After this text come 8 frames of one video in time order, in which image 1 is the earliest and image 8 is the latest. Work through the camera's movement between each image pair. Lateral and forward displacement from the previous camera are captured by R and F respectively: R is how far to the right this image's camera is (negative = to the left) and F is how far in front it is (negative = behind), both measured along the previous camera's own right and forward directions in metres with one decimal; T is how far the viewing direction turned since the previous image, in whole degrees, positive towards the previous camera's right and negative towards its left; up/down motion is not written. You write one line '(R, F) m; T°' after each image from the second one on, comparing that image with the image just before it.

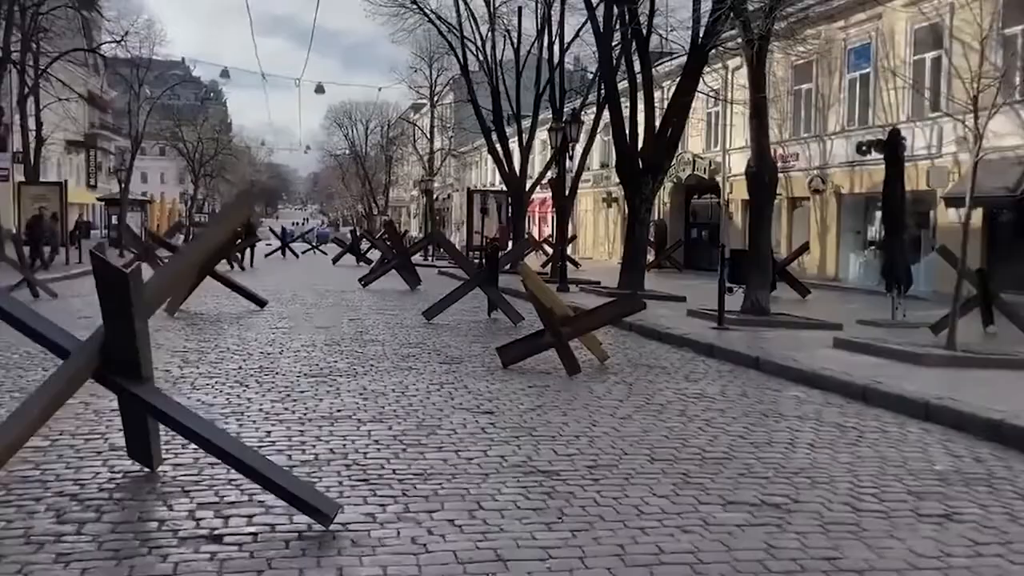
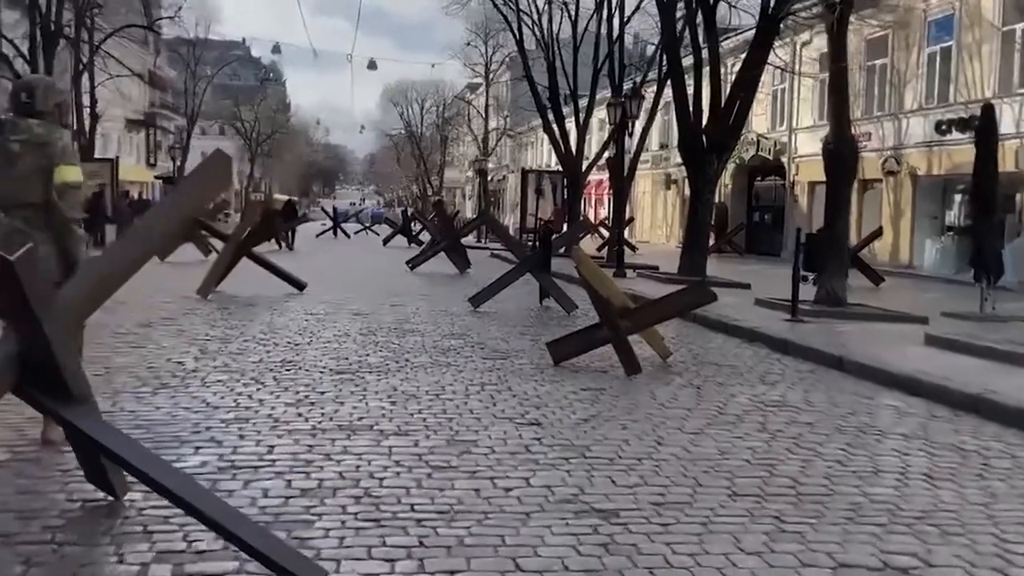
(0.0, +1.3) m; -3°
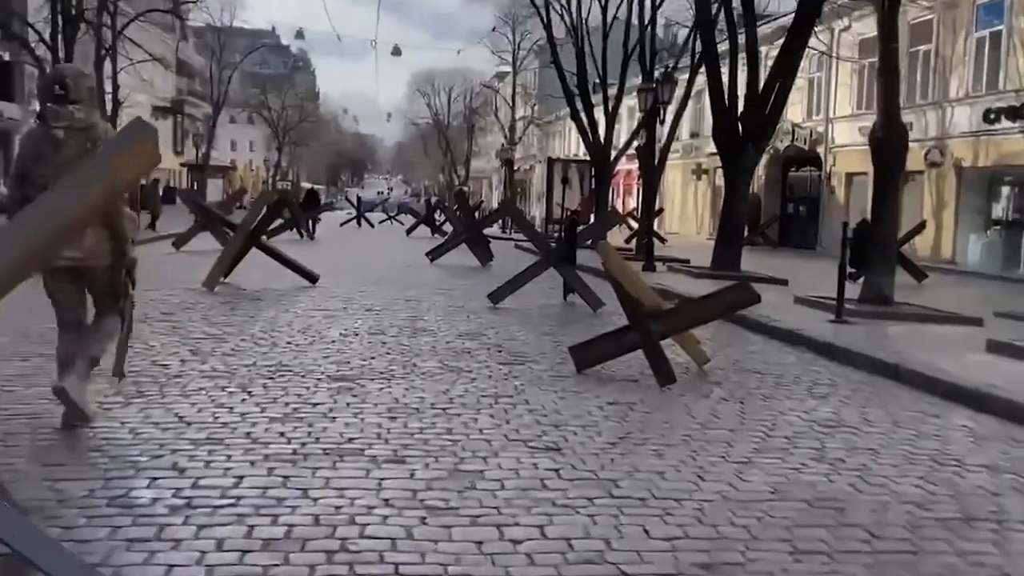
(+0.1, +1.0) m; -2°
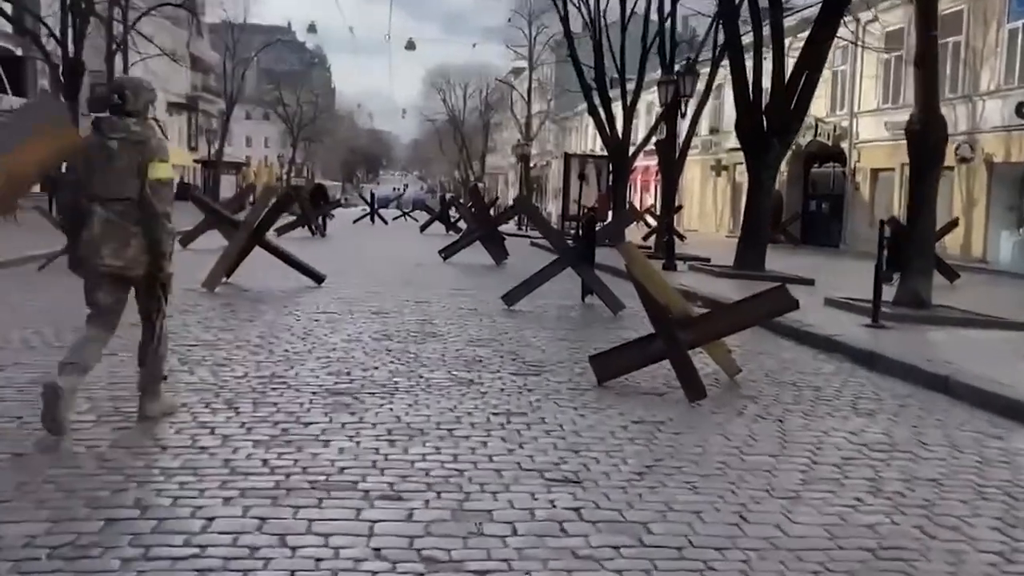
(0.0, +0.8) m; -1°
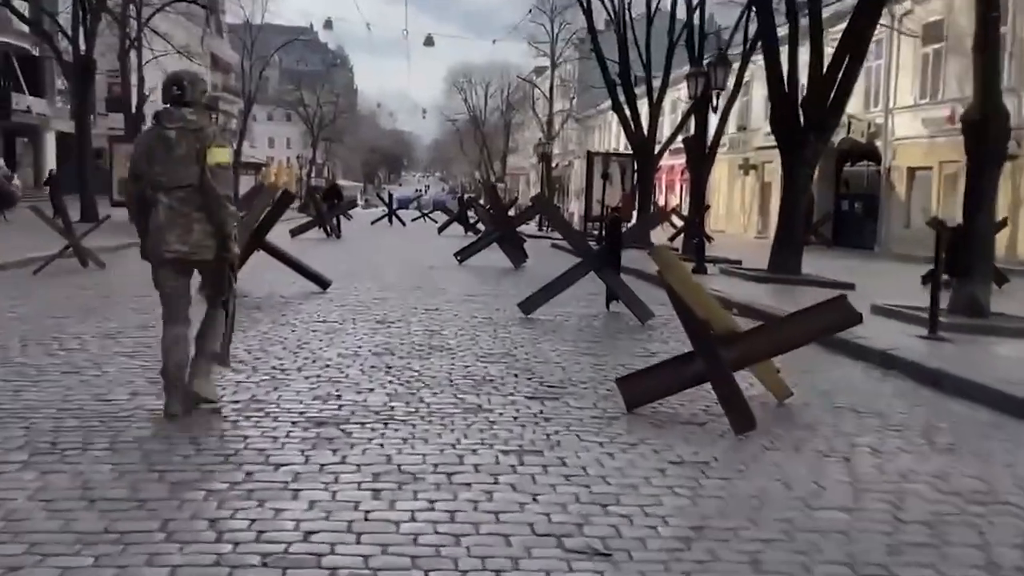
(+0.1, +1.2) m; -1°
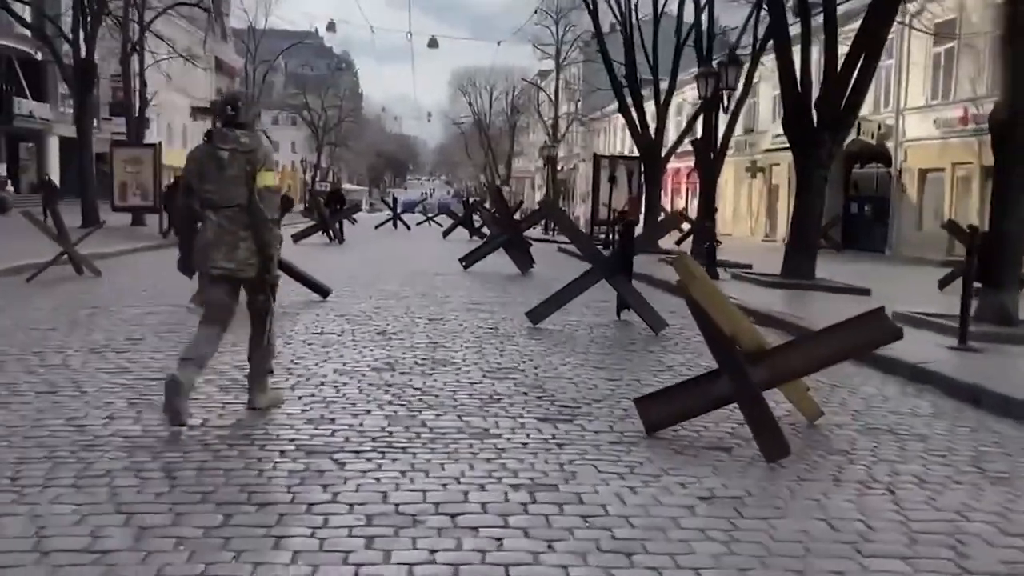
(0.0, +0.6) m; 0°
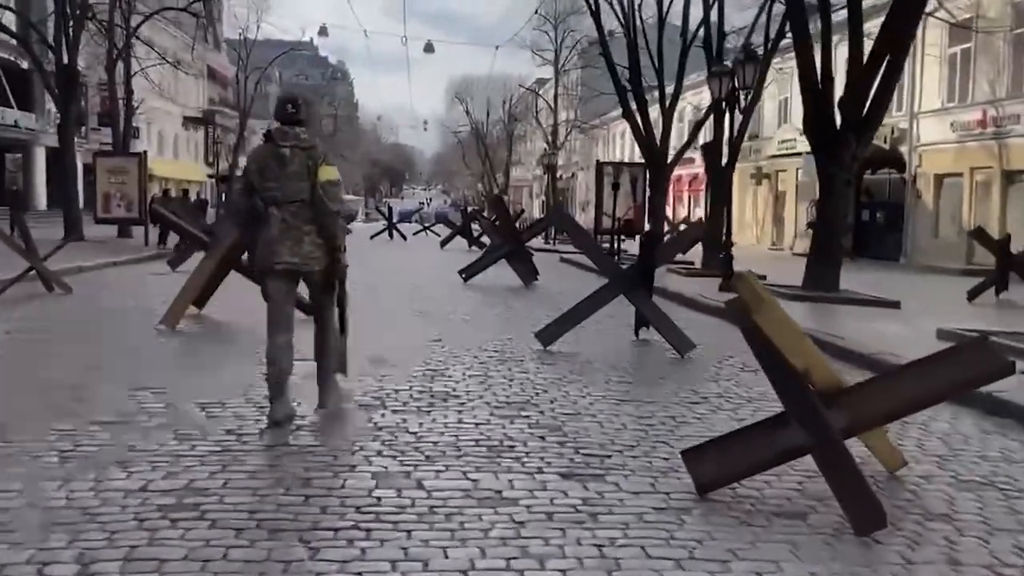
(-0.1, +1.3) m; 0°
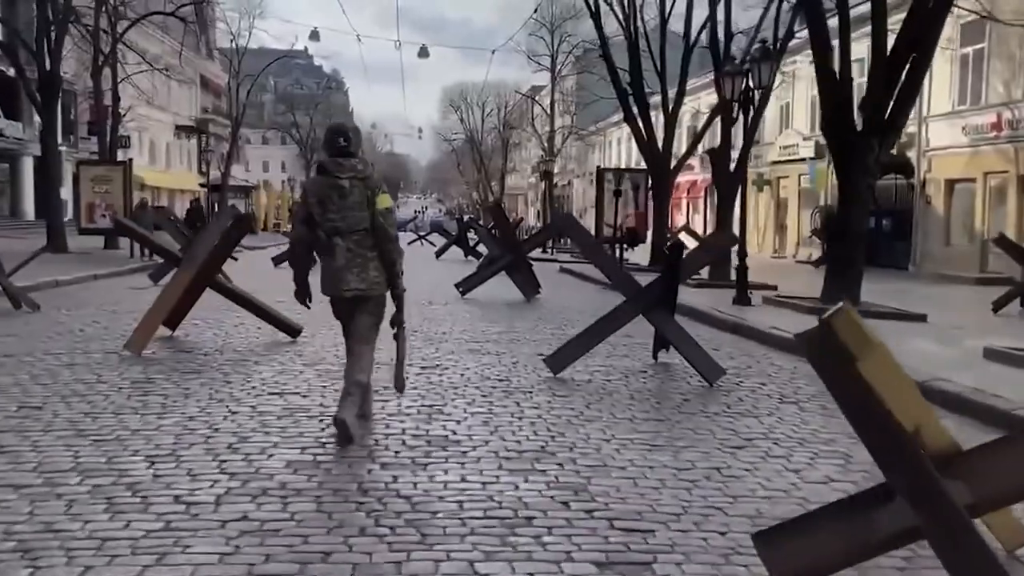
(-0.1, +1.3) m; 0°
